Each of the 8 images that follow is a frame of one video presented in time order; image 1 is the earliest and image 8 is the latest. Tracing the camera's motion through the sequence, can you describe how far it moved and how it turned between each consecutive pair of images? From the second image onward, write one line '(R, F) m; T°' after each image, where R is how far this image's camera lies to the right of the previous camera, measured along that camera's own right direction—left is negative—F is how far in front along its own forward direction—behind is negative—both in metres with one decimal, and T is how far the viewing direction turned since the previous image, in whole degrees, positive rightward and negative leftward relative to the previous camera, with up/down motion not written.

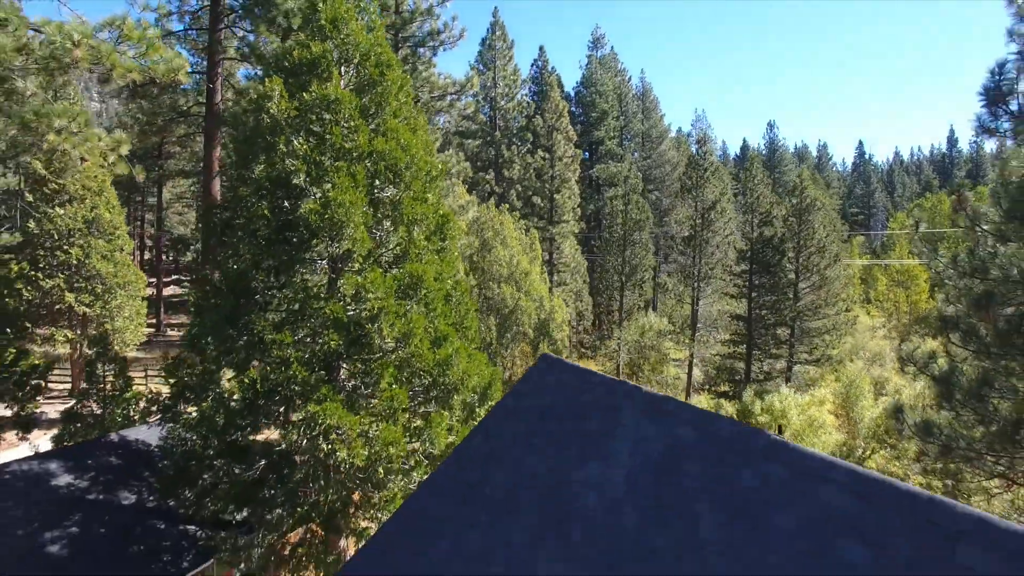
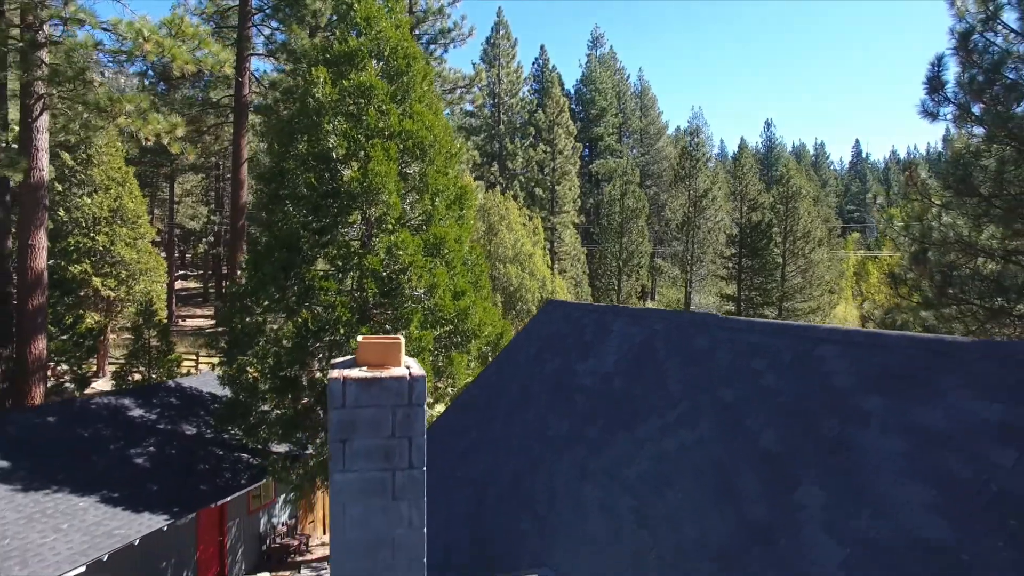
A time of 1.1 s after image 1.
(-0.2, -1.7) m; 0°
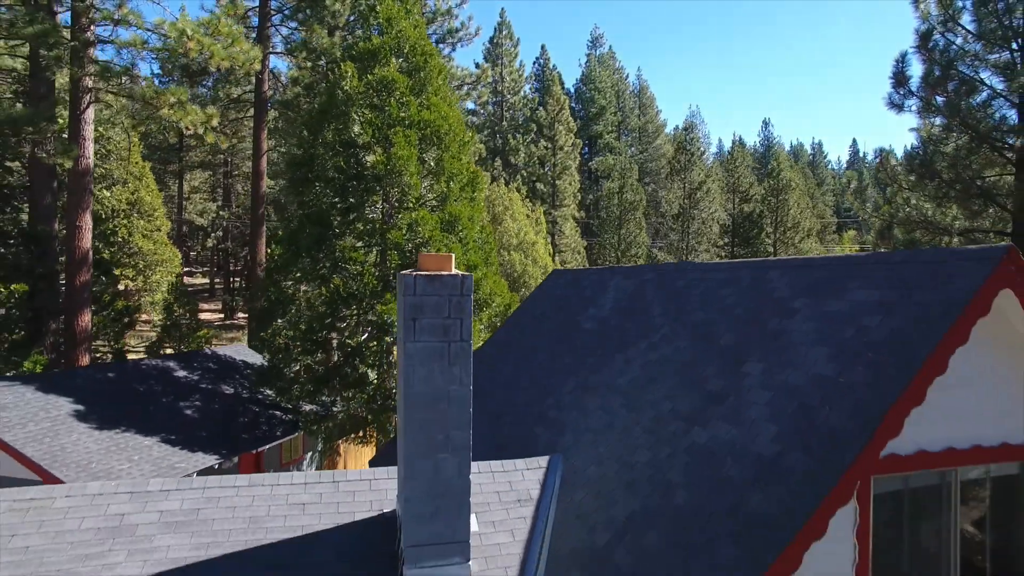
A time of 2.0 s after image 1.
(-0.2, -1.3) m; 0°
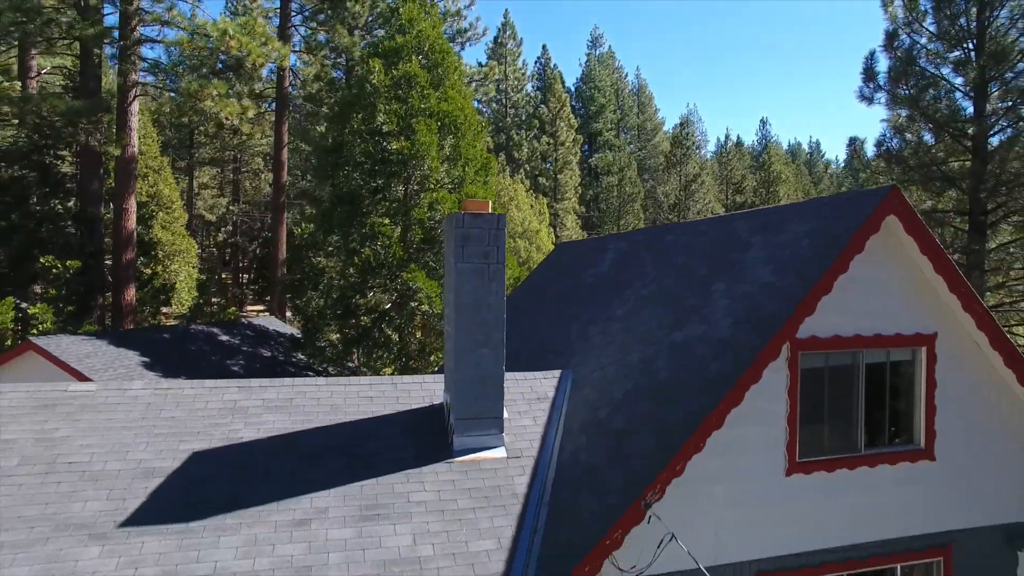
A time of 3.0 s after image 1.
(-0.3, -1.5) m; 0°
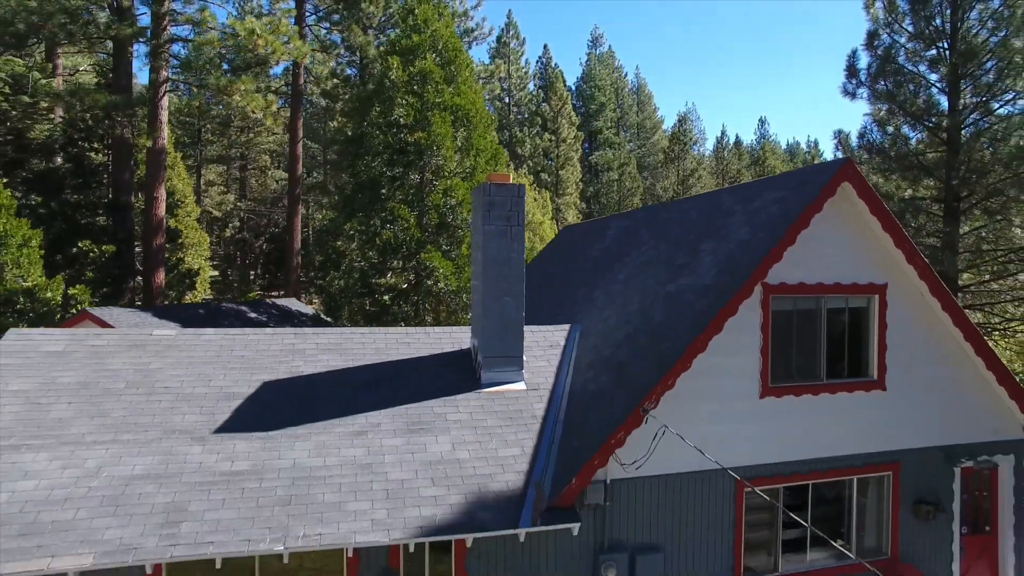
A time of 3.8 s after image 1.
(-0.3, -1.1) m; 0°
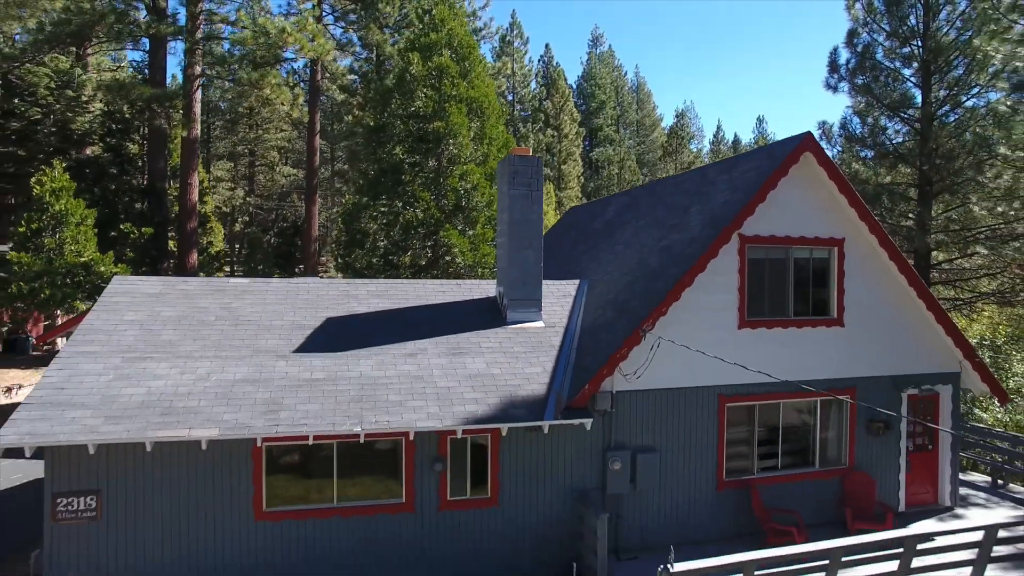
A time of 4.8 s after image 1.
(-0.3, -1.4) m; 0°
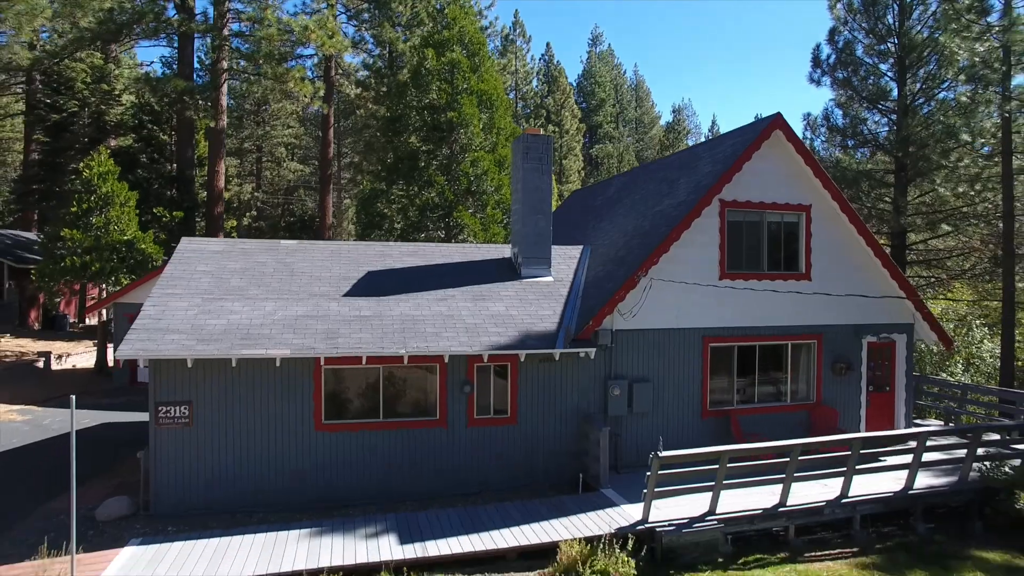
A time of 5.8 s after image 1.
(-0.3, -1.4) m; 0°
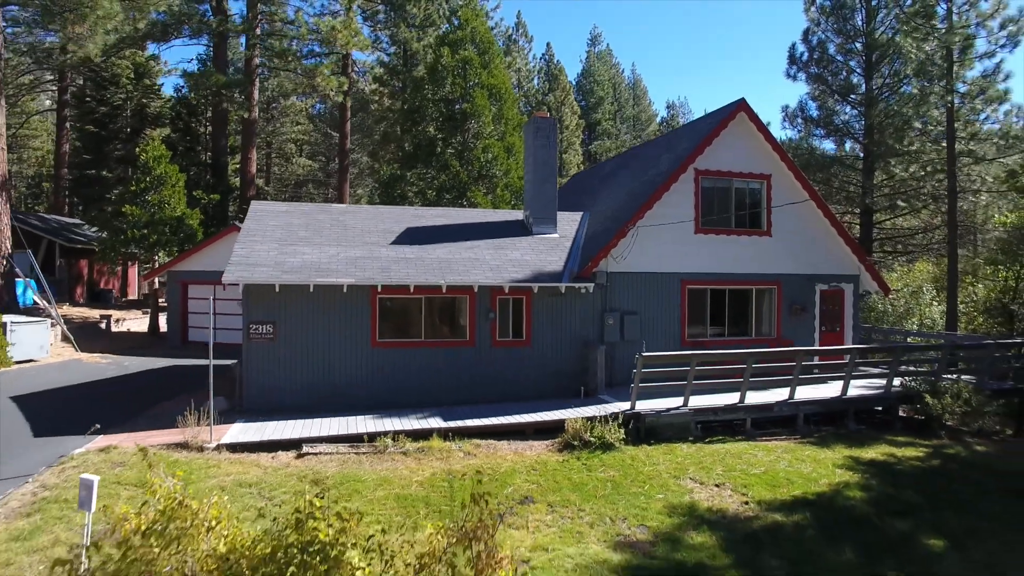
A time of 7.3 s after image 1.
(-0.3, -2.1) m; 0°
